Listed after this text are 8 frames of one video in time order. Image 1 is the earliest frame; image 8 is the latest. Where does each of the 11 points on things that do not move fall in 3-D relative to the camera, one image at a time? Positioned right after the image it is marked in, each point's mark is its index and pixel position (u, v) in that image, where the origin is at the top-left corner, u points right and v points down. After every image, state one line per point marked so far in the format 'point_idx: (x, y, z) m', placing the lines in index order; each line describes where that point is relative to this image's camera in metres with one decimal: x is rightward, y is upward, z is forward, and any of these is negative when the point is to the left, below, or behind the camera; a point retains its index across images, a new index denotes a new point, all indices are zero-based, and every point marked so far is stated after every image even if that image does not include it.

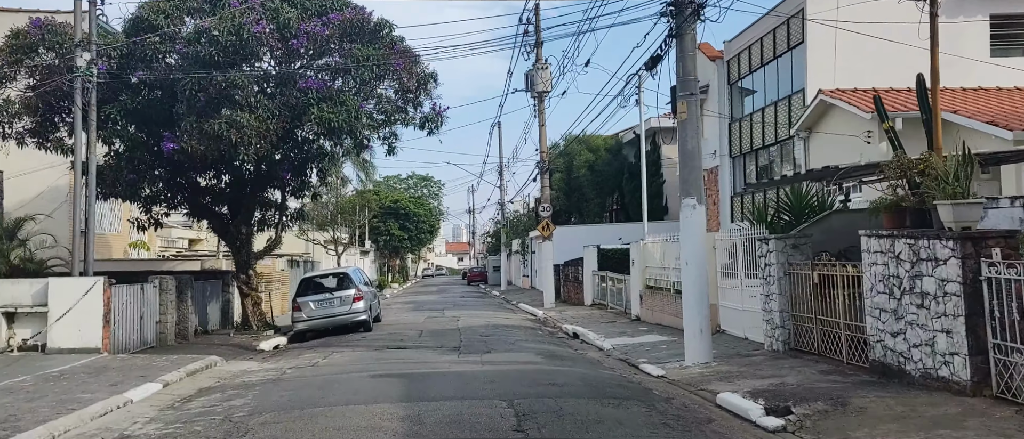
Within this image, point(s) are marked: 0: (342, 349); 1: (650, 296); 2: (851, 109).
0: (-3.0, -2.3, +14.8) m
1: (+3.3, -1.8, +19.1) m
2: (+7.0, +2.3, +17.1) m
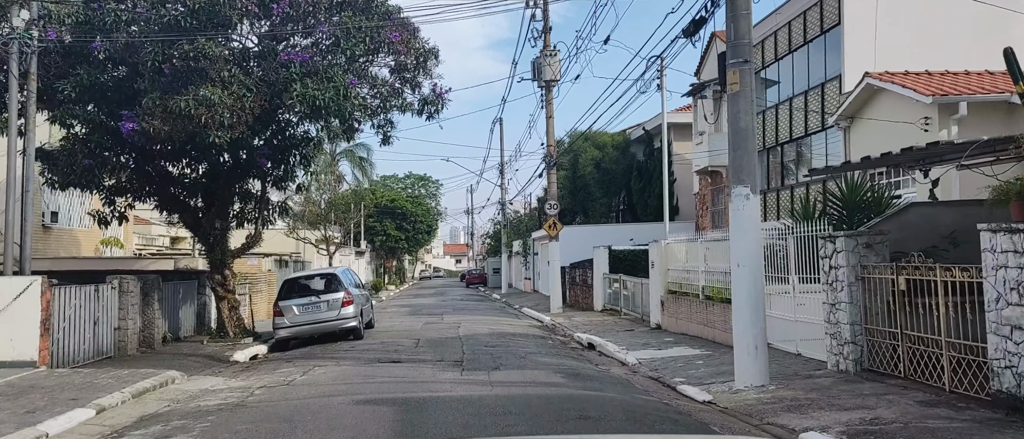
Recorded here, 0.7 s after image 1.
0: (-2.8, -2.2, +12.8) m
1: (+3.4, -1.7, +17.1) m
2: (+7.2, +2.3, +15.2) m
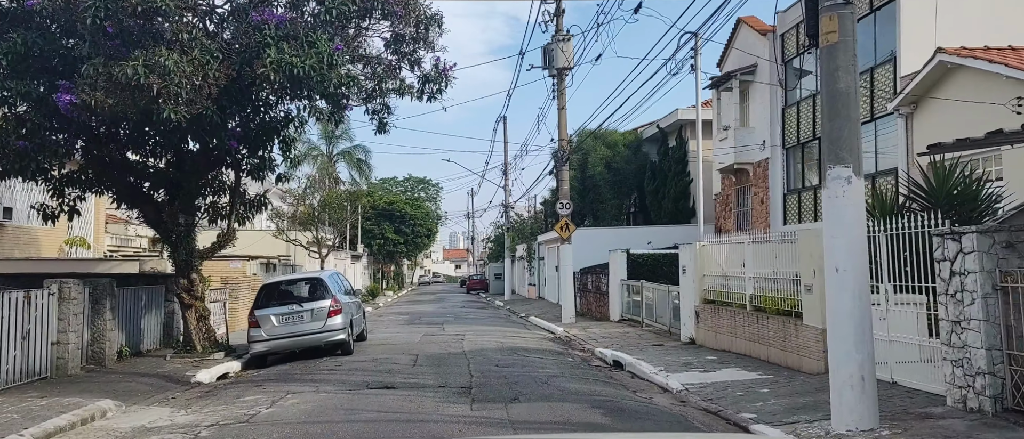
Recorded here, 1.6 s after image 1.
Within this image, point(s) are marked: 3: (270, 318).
0: (-2.6, -2.1, +10.5) m
1: (+3.6, -1.7, +14.8) m
2: (+7.4, +2.3, +12.9) m
3: (-4.2, -1.7, +14.5) m
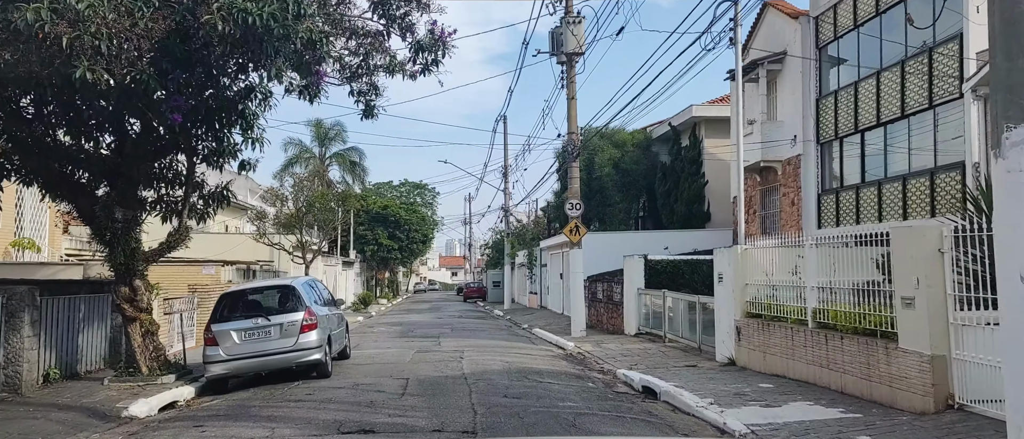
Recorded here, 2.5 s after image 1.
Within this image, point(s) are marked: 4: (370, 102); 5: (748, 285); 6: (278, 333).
0: (-2.4, -2.0, +8.0) m
1: (+3.8, -1.7, +12.4) m
2: (+7.6, +2.4, +10.5) m
3: (-4.1, -1.7, +12.1) m
4: (-2.6, +2.1, +15.1) m
5: (+3.8, -1.1, +13.6) m
6: (-3.5, -1.7, +12.2) m
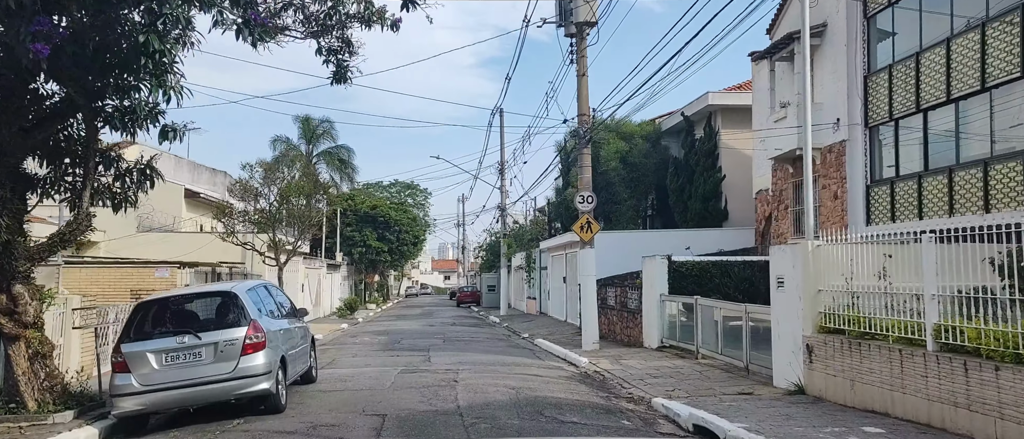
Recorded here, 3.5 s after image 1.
0: (-2.3, -1.8, +5.0) m
1: (+3.9, -1.5, +9.5) m
2: (+7.7, +2.5, +7.6) m
3: (-4.0, -1.5, +9.1) m
4: (-2.5, +2.3, +12.1) m
5: (+3.9, -0.9, +10.6) m
6: (-3.3, -1.5, +9.2) m
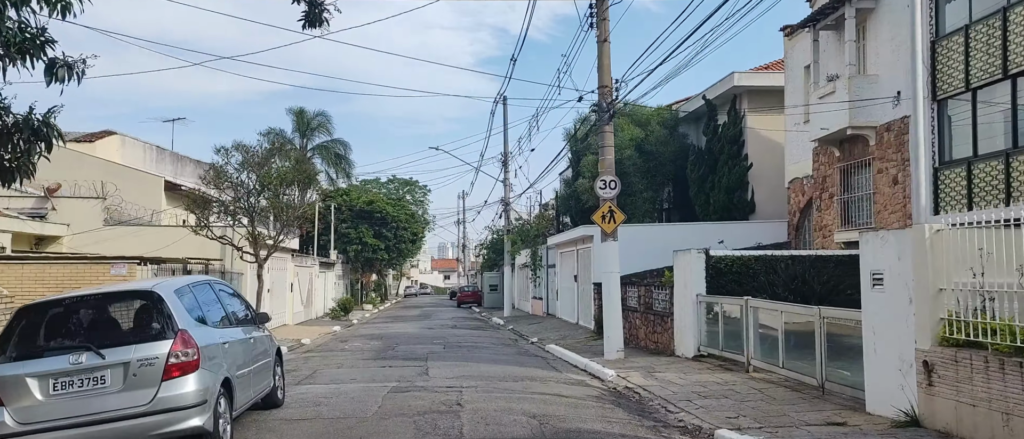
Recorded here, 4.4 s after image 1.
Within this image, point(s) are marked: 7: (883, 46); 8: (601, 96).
0: (-2.1, -1.6, +2.4) m
1: (+4.1, -1.3, +6.9) m
2: (+8.0, +2.7, +5.1) m
3: (-3.8, -1.3, +6.5) m
4: (-2.3, +2.5, +9.5) m
5: (+4.2, -0.7, +8.1) m
6: (-3.1, -1.3, +6.6) m
7: (+7.9, +3.7, +17.6) m
8: (+1.8, +2.5, +16.7) m
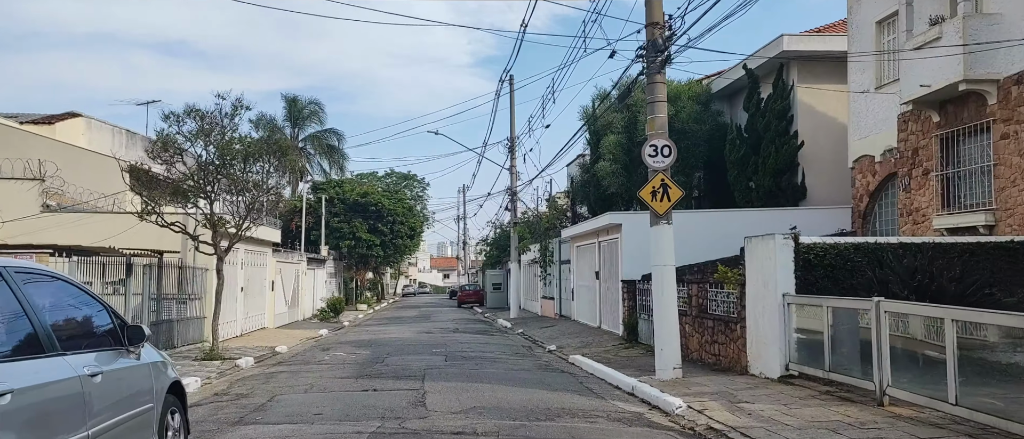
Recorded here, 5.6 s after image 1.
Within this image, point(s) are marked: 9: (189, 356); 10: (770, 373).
0: (-1.7, -1.3, -1.4) m
1: (+4.5, -1.0, +3.0) m
2: (+8.3, +3.1, +1.2) m
3: (-3.4, -0.9, +2.6) m
4: (-1.9, +2.9, +5.6) m
5: (+4.5, -0.3, +4.2) m
6: (-2.7, -0.9, +2.8) m
7: (+8.2, +4.0, +13.7) m
8: (+2.1, +2.8, +12.8) m
9: (-6.9, -2.9, +17.8) m
10: (+3.6, -2.1, +11.8) m
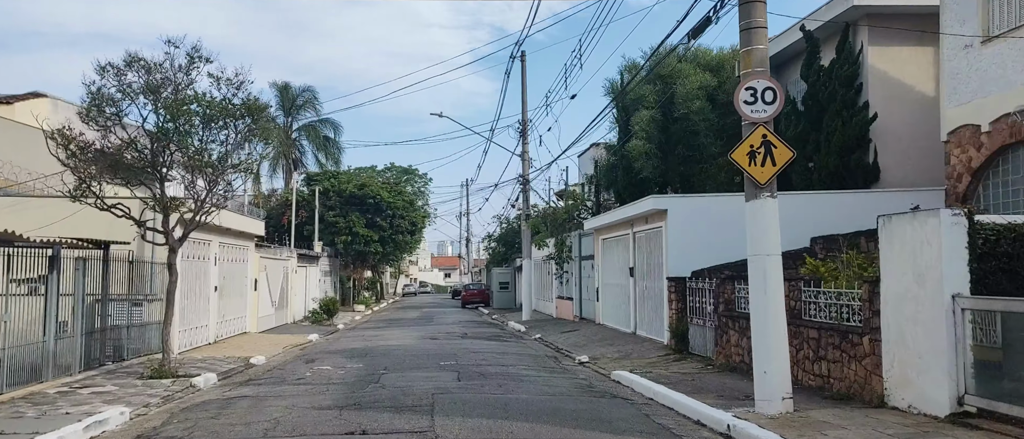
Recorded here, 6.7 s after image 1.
0: (-1.2, -1.0, -5.0) m
1: (+5.0, -0.6, -0.6) m
2: (+8.8, +3.4, -2.4) m
3: (-2.9, -0.6, -1.0) m
4: (-1.5, +3.2, +2.0) m
5: (+5.0, 0.0, +0.6) m
6: (-2.3, -0.6, -0.8) m
7: (+8.7, +4.4, +10.1) m
8: (+2.6, +3.2, +9.2) m
9: (-6.4, -2.6, +14.2) m
10: (+4.1, -1.8, +8.2) m
